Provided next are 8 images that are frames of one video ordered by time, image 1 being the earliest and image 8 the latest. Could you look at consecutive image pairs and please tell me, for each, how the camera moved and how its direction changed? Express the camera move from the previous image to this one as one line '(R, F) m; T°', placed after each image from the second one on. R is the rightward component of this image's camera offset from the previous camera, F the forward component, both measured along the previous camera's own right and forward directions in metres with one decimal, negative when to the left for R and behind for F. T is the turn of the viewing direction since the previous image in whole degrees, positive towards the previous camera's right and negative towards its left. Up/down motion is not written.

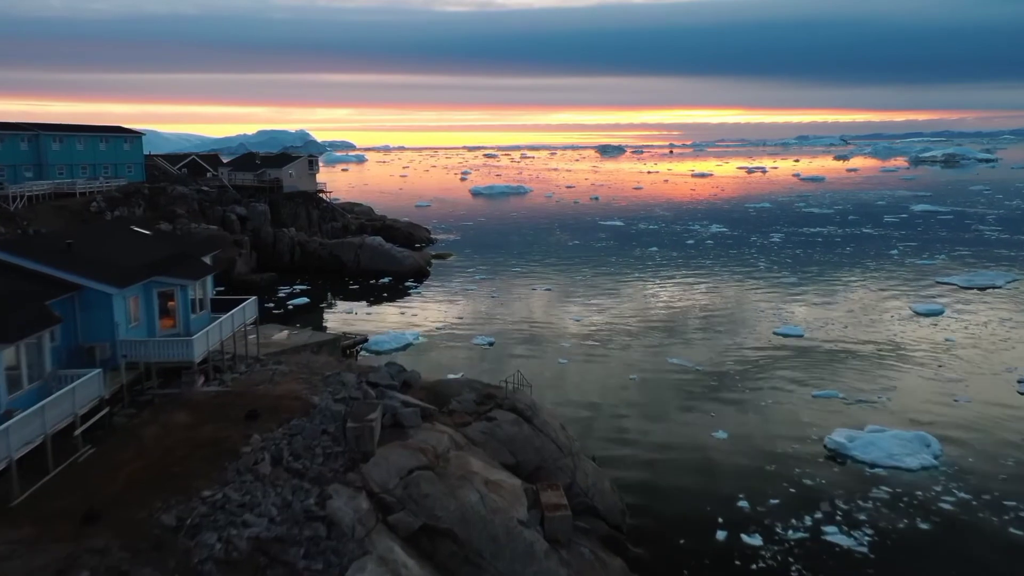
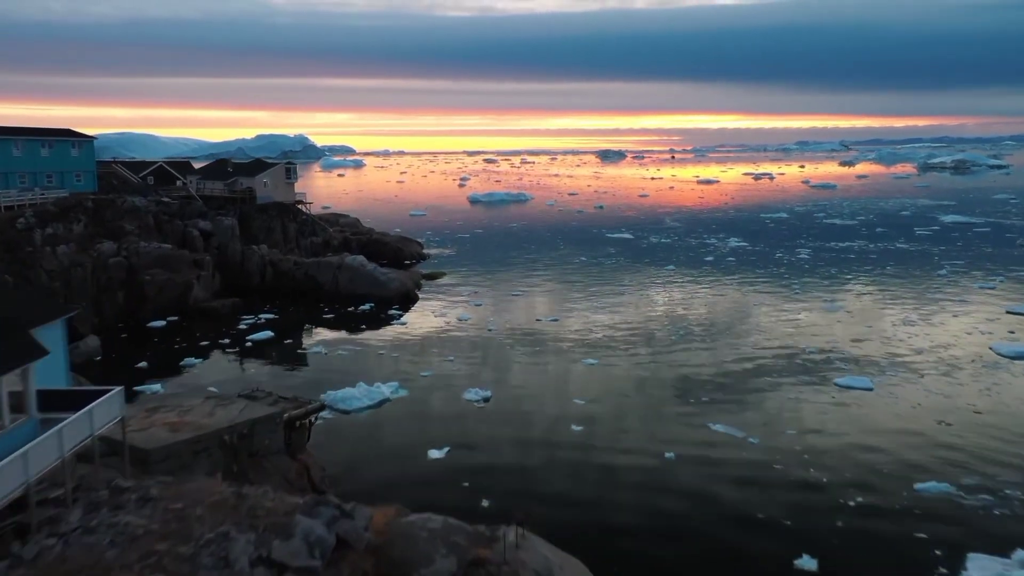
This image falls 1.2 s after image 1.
(0.0, +4.0) m; 0°
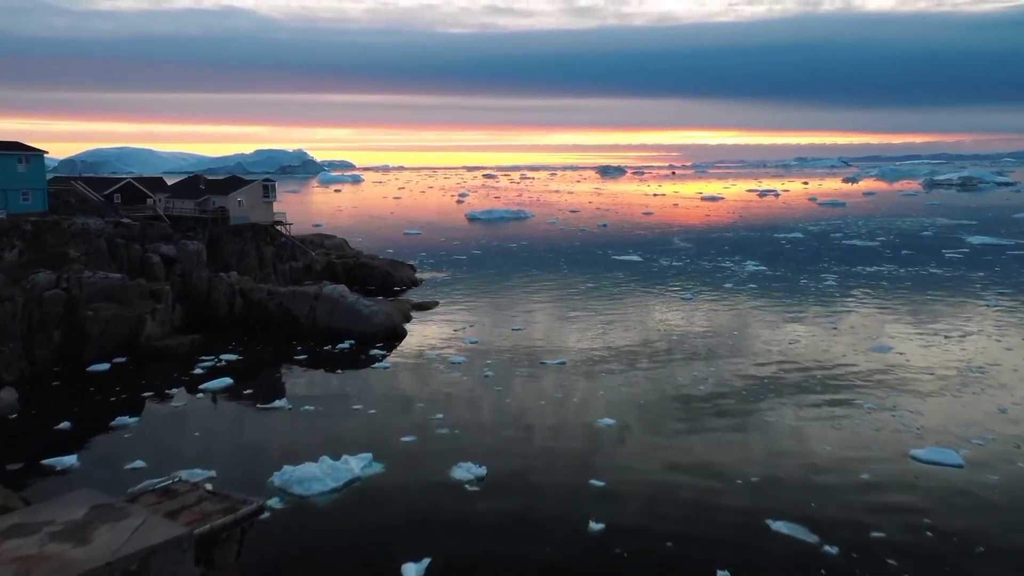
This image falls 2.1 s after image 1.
(0.0, +3.2) m; 0°
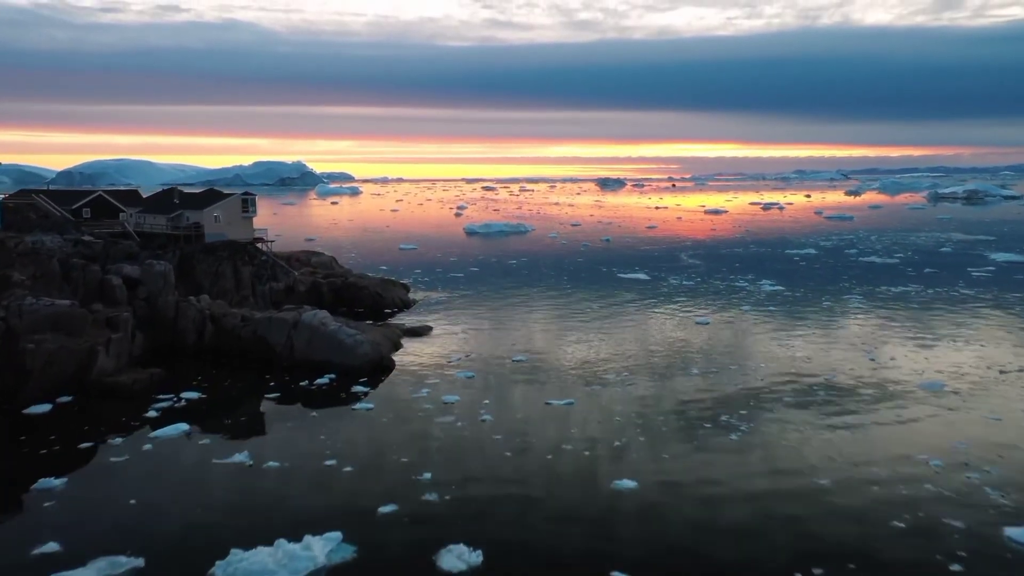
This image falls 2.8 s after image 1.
(0.0, +2.5) m; 0°
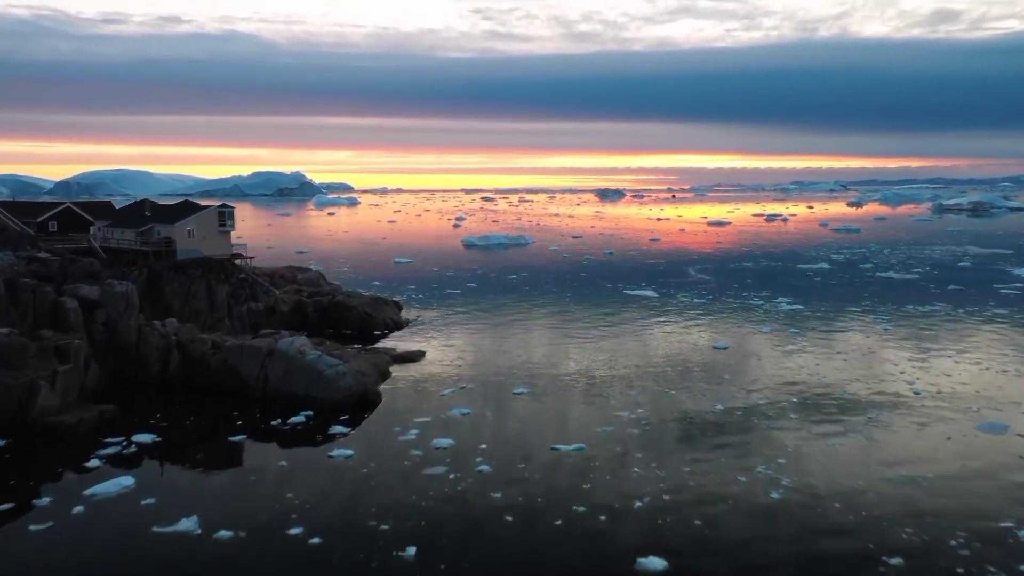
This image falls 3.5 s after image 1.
(0.0, +2.4) m; 0°
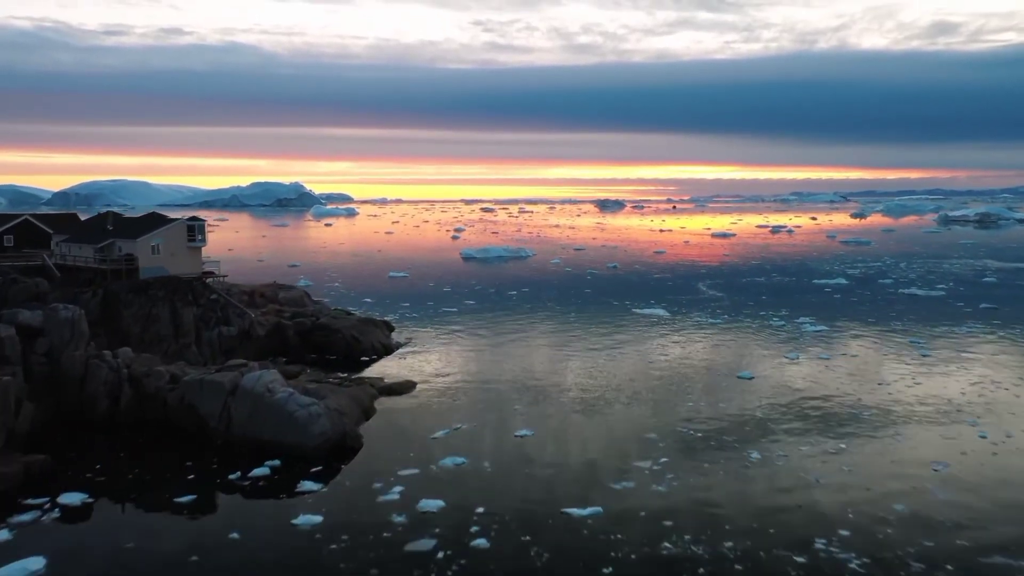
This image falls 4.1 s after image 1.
(0.0, +2.6) m; 0°
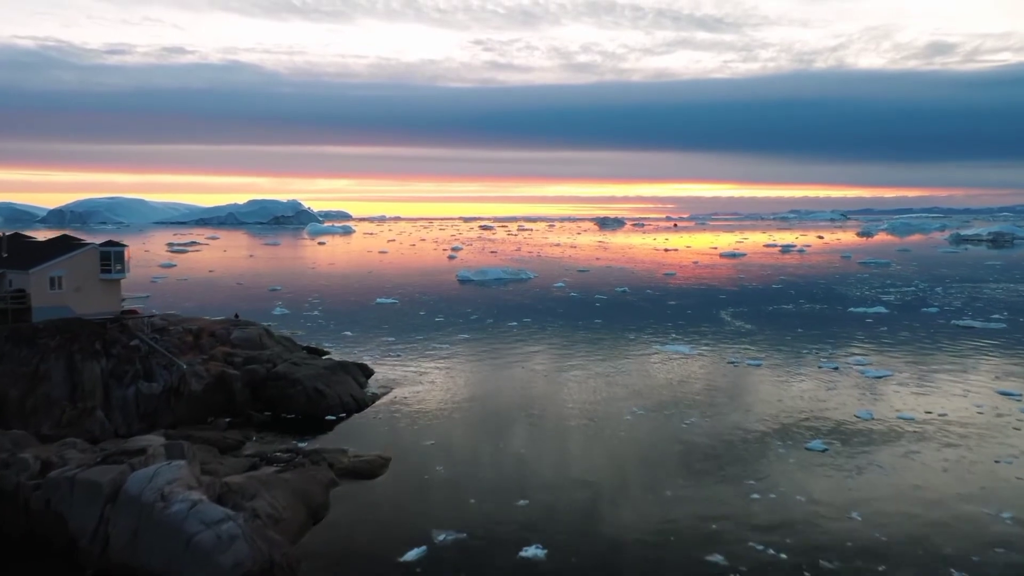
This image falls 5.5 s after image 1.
(-0.1, +5.2) m; 0°
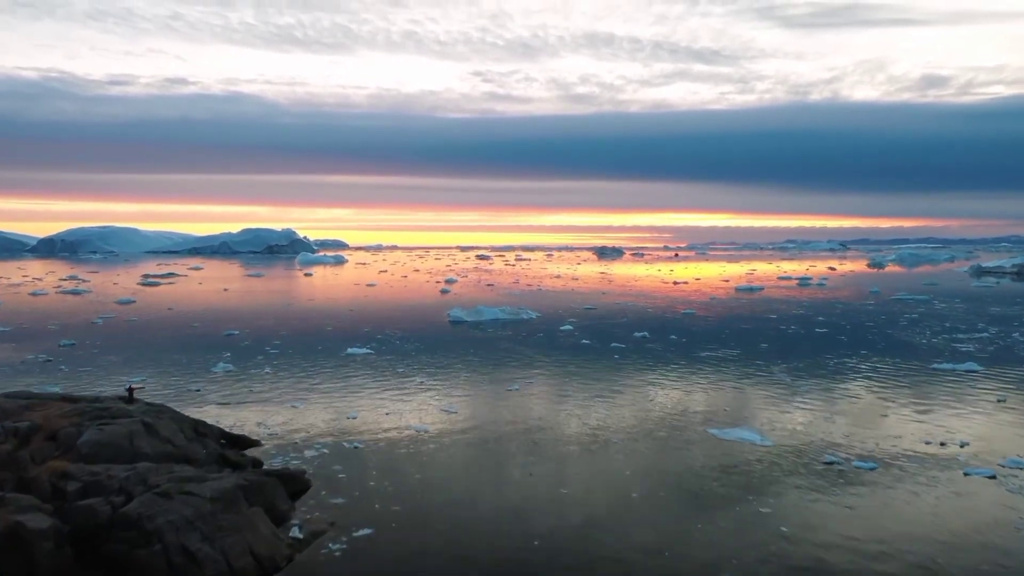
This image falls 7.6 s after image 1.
(-0.2, +8.7) m; 0°
